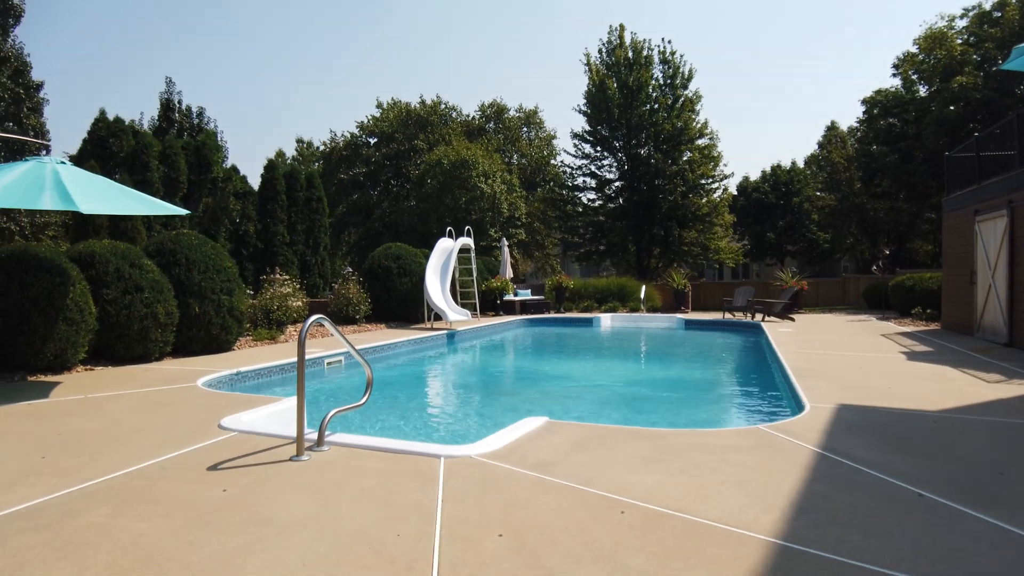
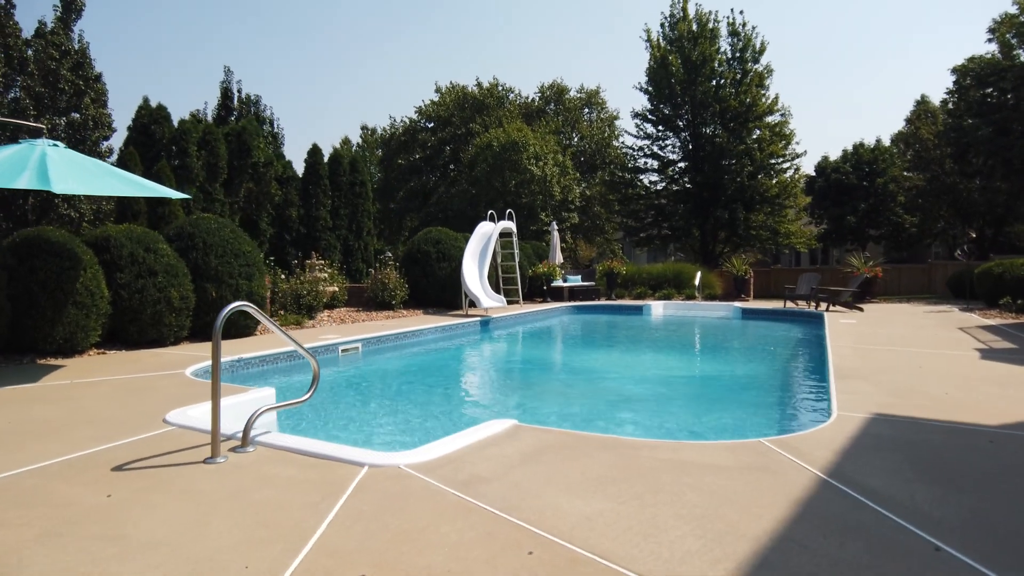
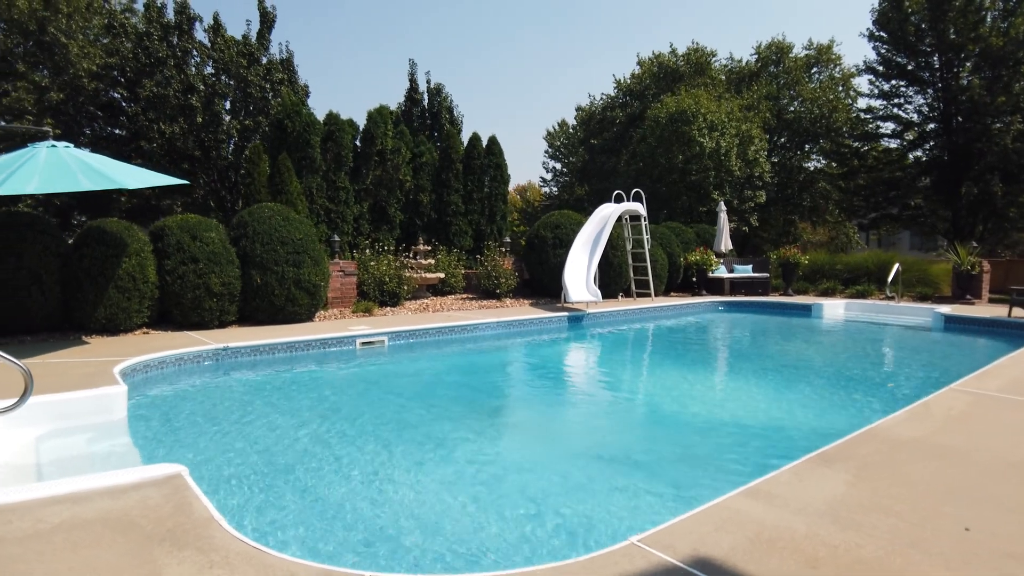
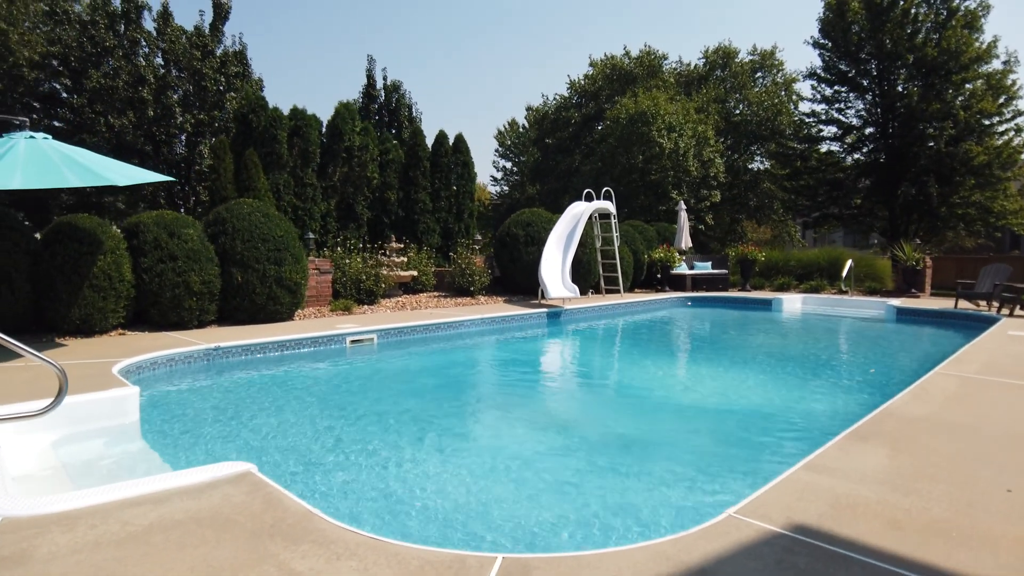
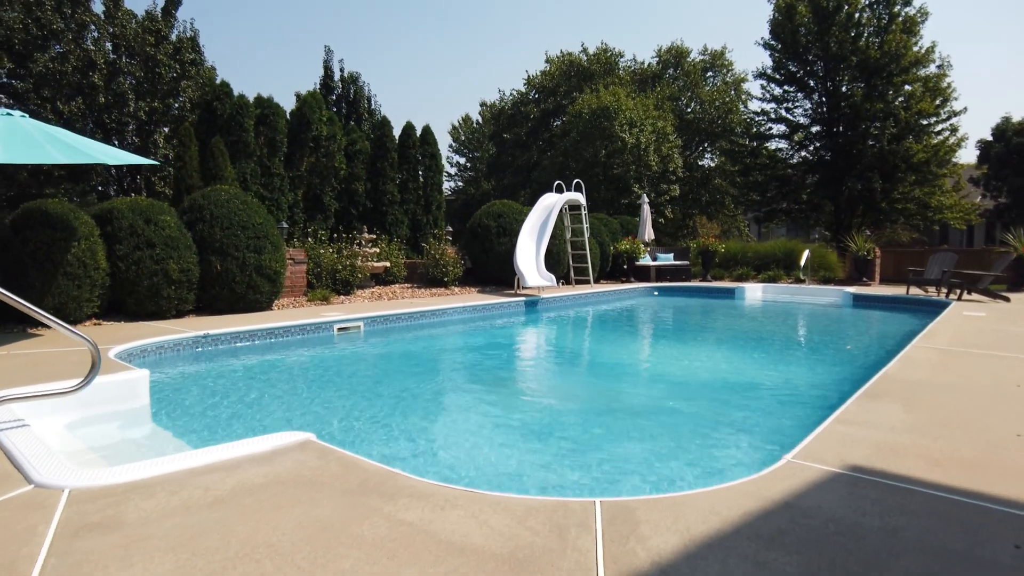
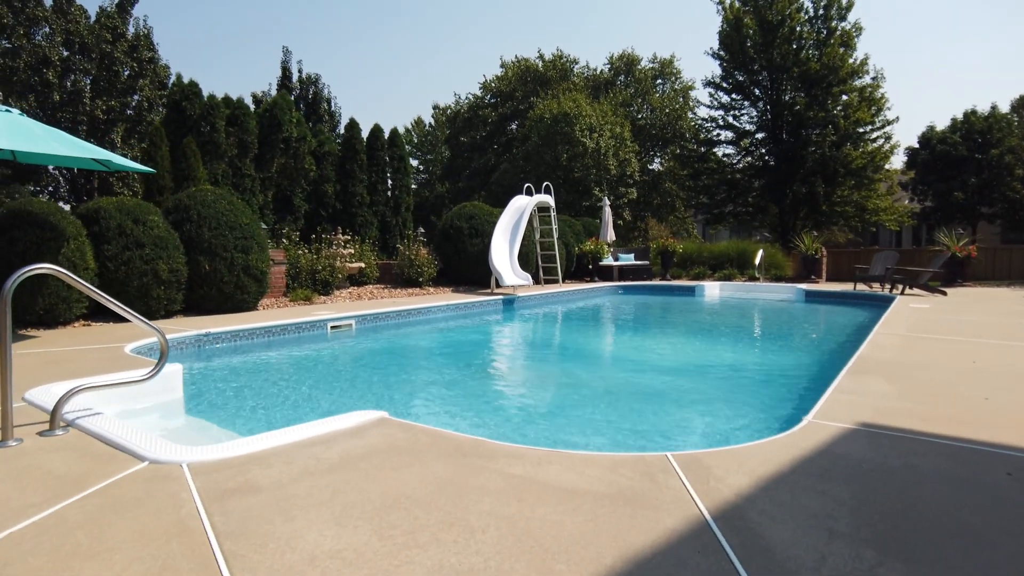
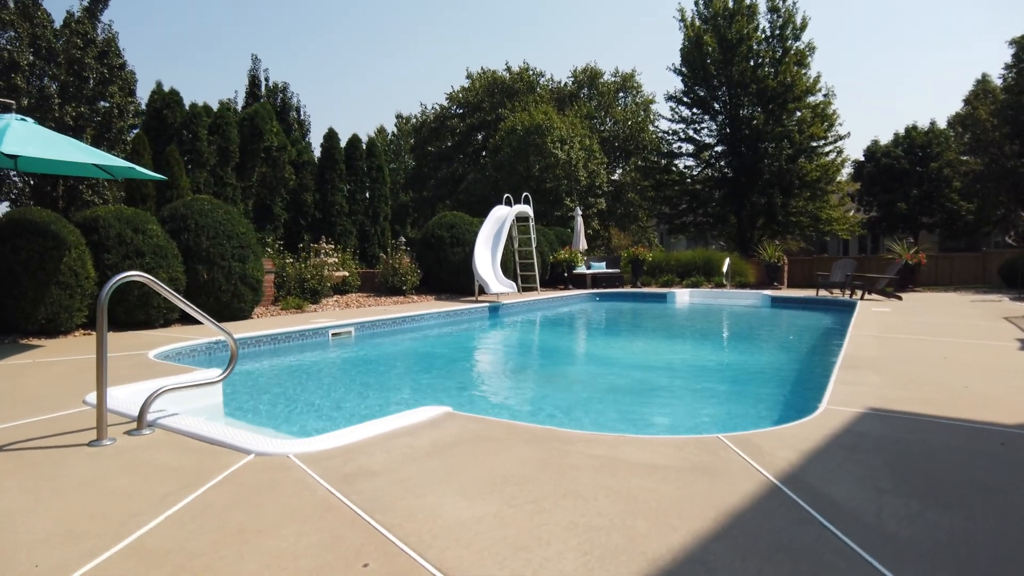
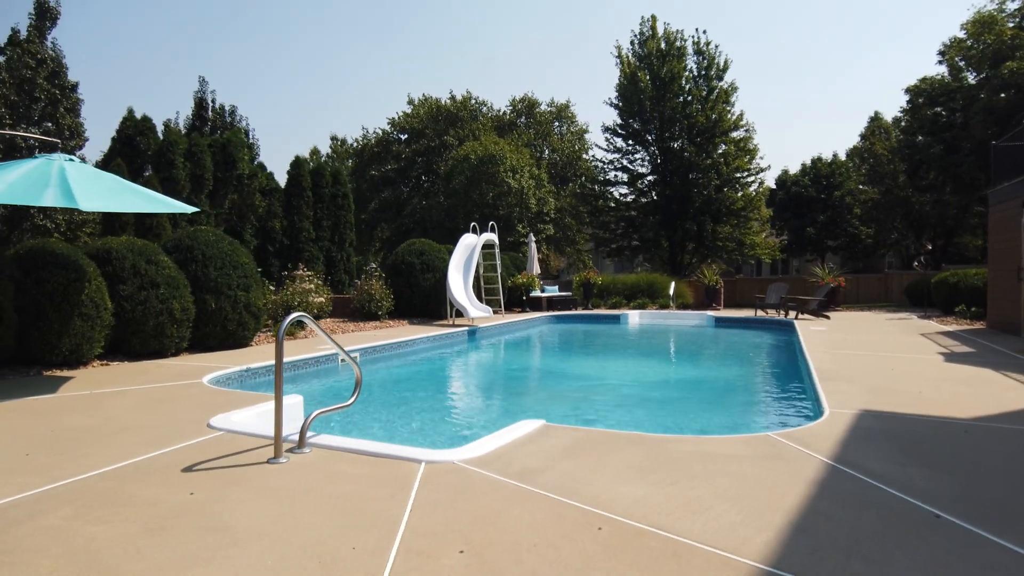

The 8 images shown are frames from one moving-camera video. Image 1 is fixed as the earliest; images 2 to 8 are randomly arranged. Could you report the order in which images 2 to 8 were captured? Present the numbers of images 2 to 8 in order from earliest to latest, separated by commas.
8, 2, 7, 6, 5, 4, 3
